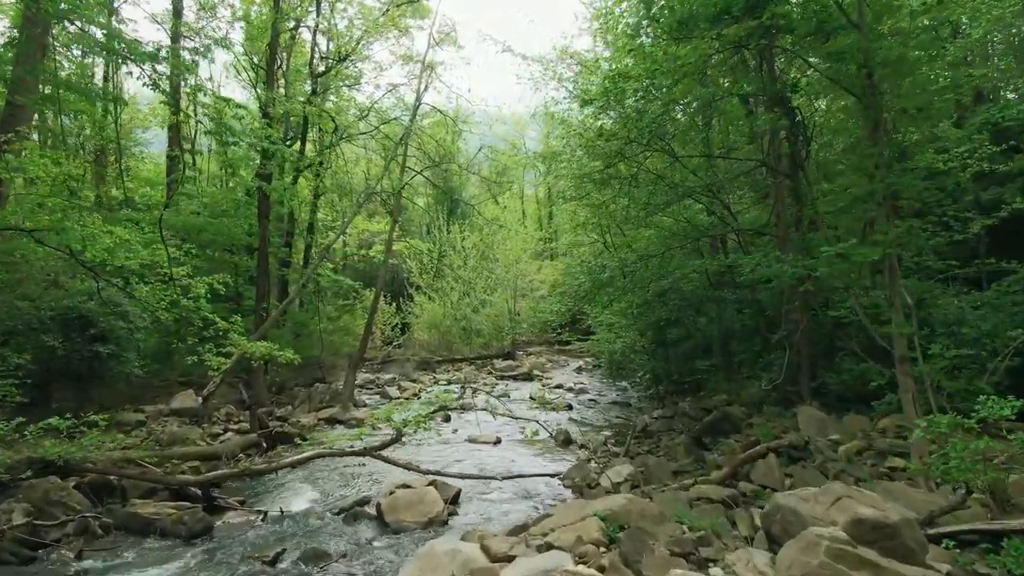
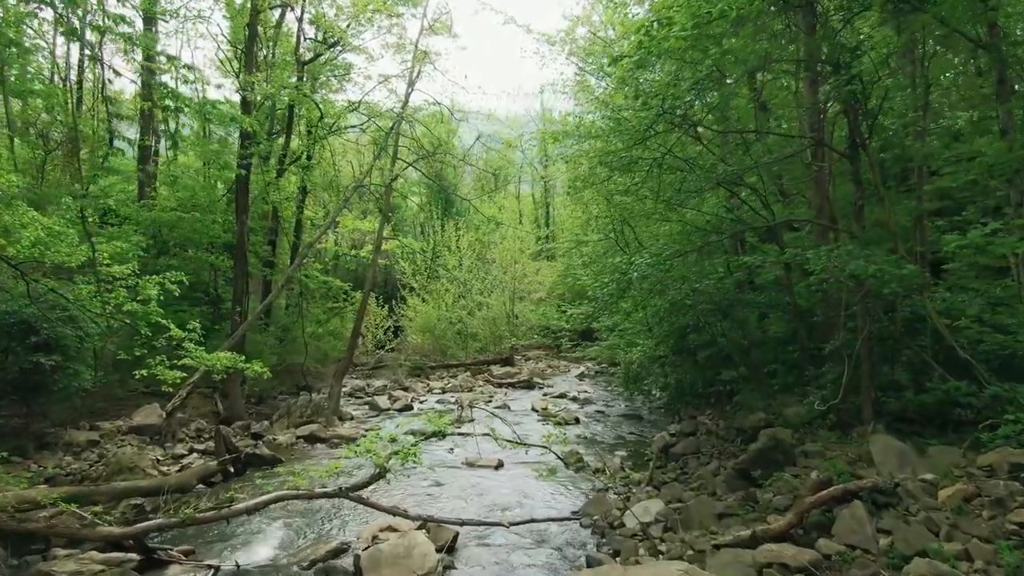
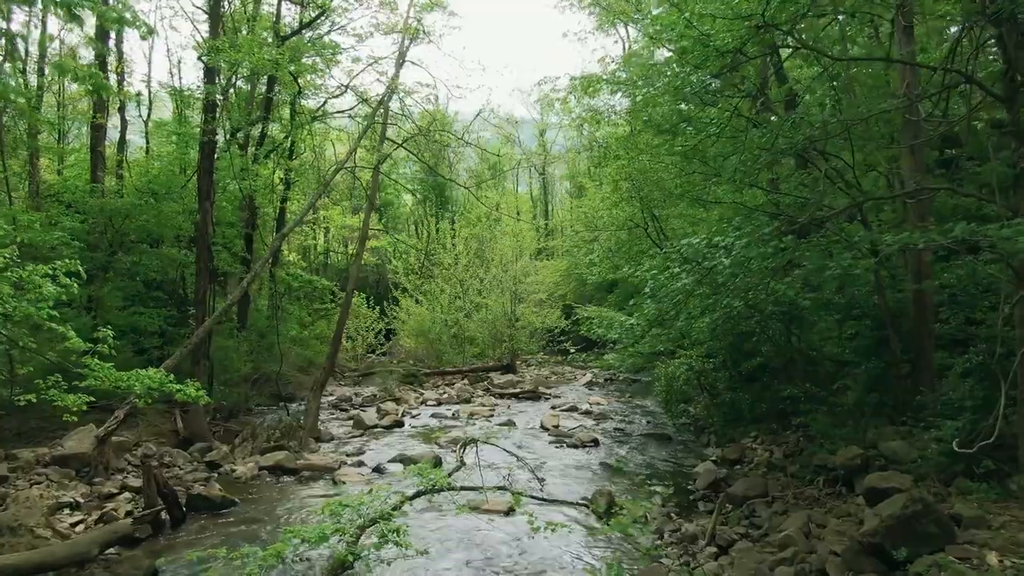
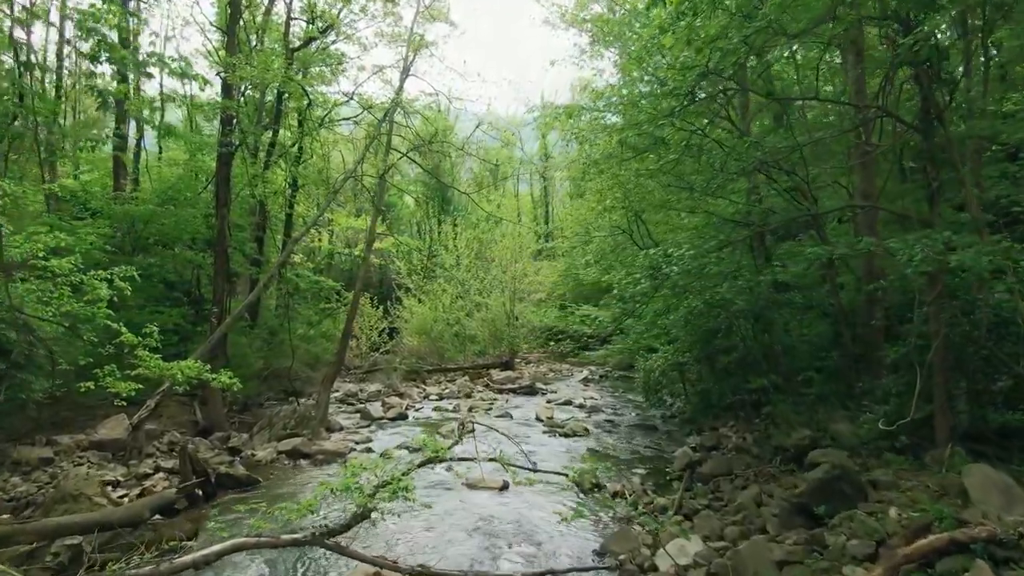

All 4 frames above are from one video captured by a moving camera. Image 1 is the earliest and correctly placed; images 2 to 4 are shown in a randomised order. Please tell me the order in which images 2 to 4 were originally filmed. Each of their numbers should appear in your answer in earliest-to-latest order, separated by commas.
2, 4, 3
